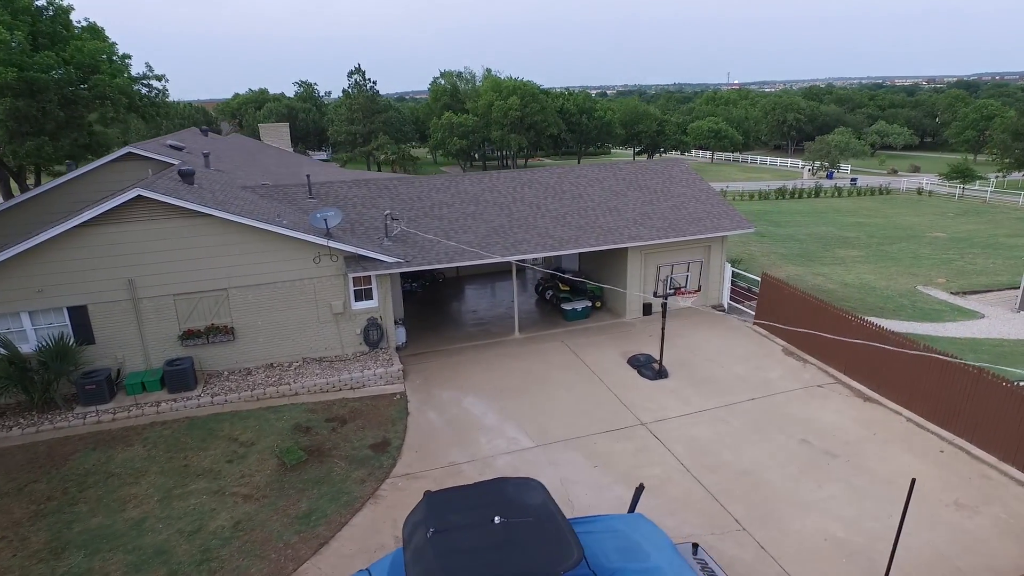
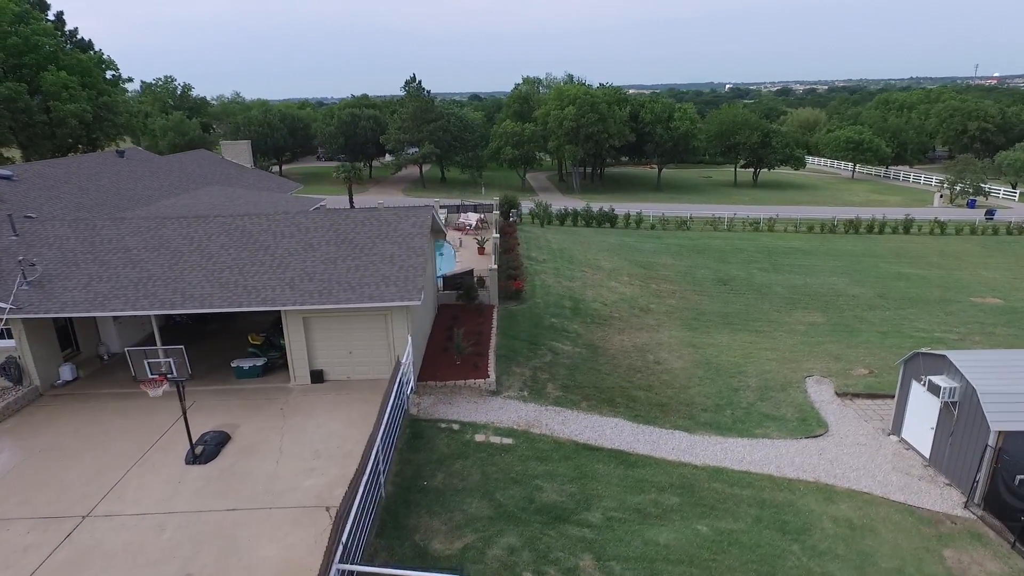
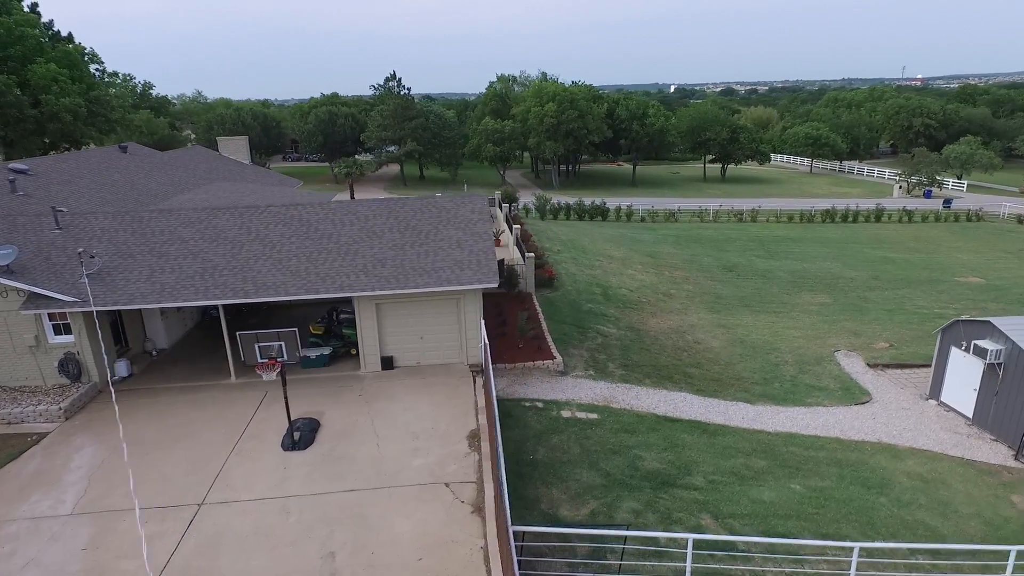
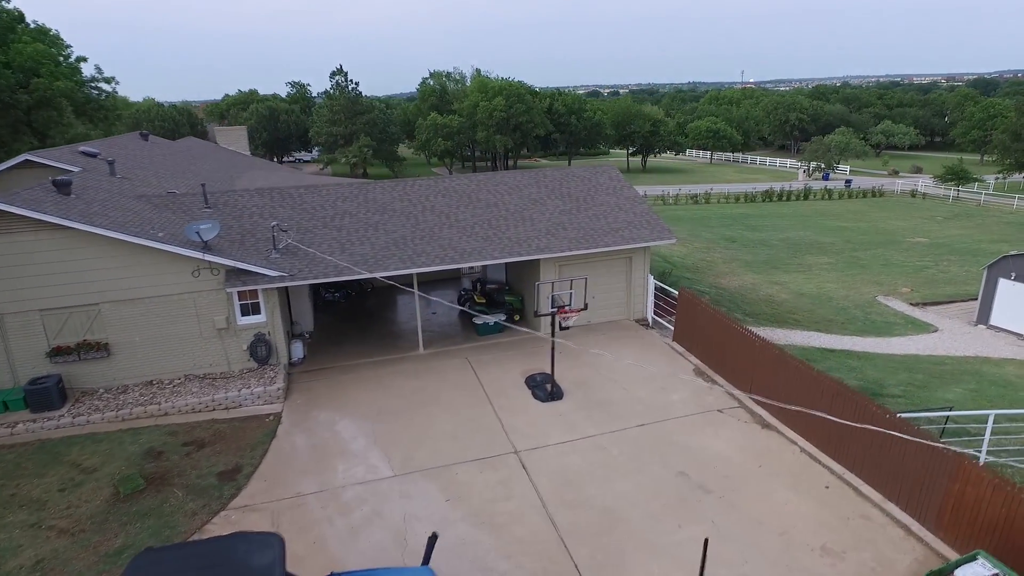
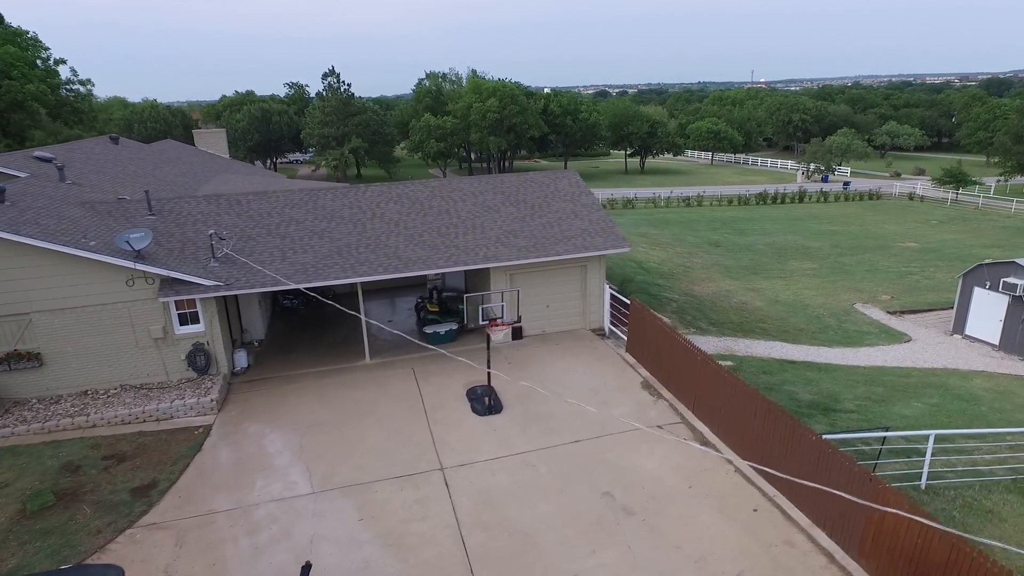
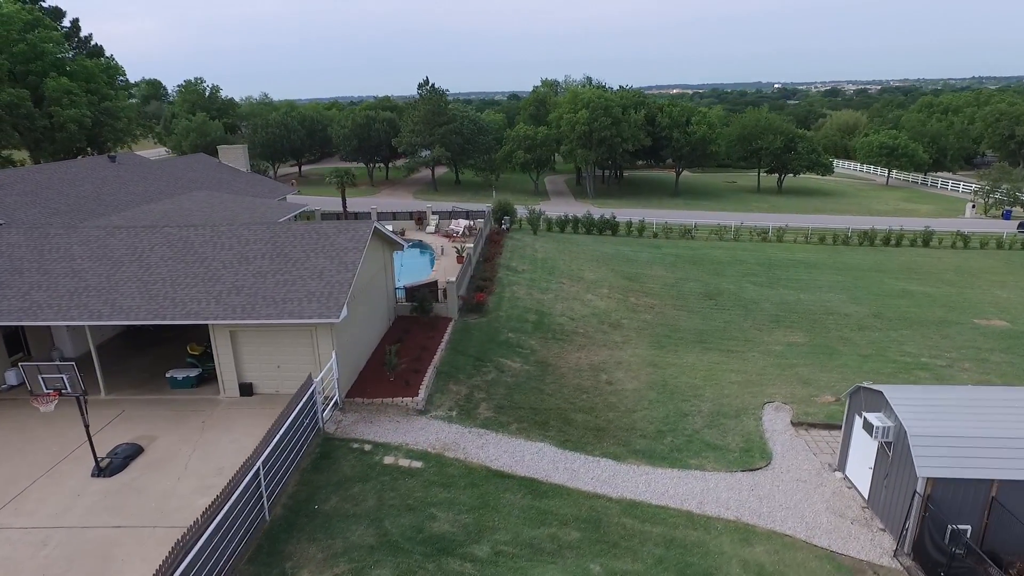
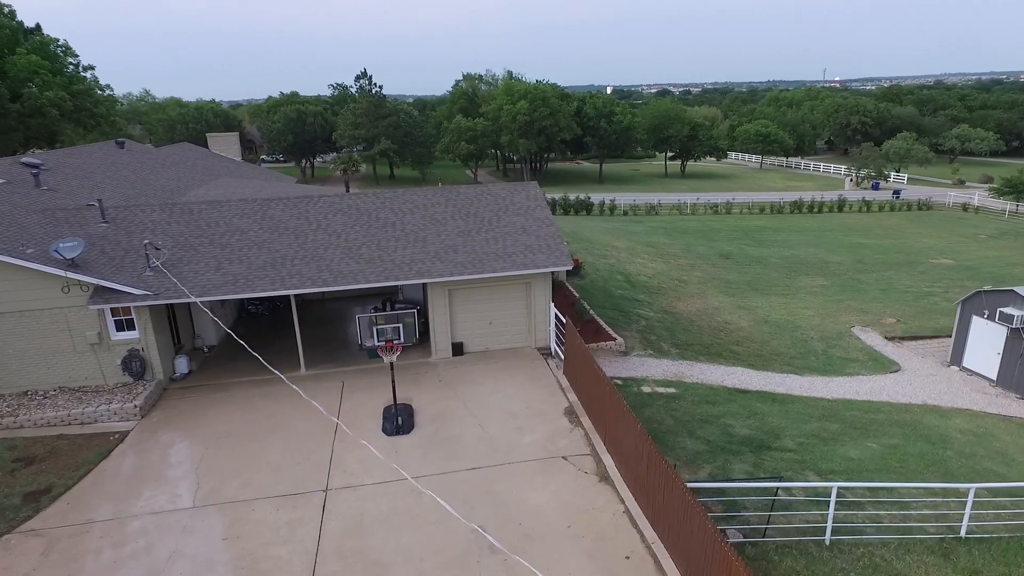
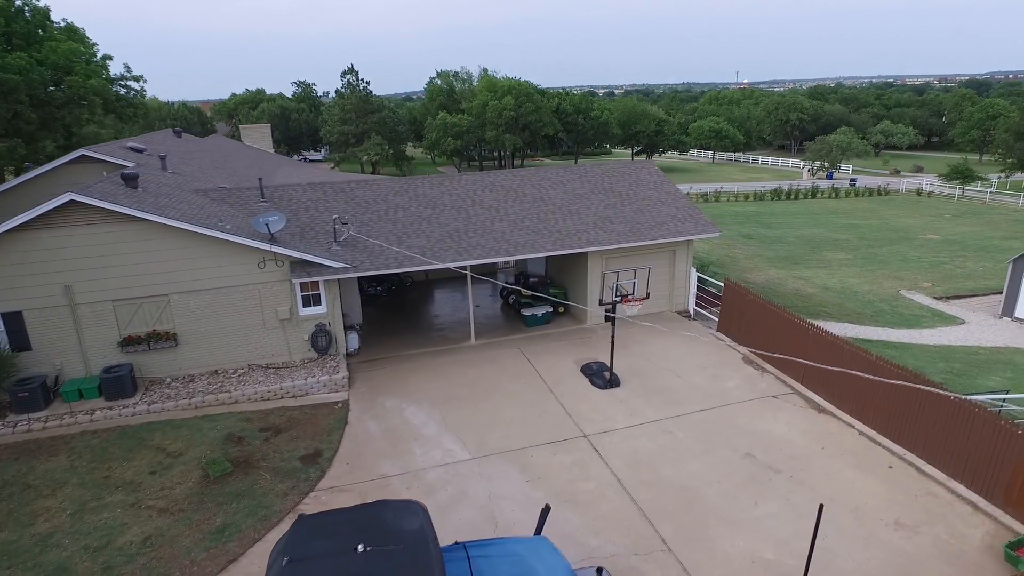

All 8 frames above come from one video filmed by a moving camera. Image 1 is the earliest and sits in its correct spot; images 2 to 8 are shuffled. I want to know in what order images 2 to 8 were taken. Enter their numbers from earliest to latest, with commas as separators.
8, 4, 5, 7, 3, 2, 6
